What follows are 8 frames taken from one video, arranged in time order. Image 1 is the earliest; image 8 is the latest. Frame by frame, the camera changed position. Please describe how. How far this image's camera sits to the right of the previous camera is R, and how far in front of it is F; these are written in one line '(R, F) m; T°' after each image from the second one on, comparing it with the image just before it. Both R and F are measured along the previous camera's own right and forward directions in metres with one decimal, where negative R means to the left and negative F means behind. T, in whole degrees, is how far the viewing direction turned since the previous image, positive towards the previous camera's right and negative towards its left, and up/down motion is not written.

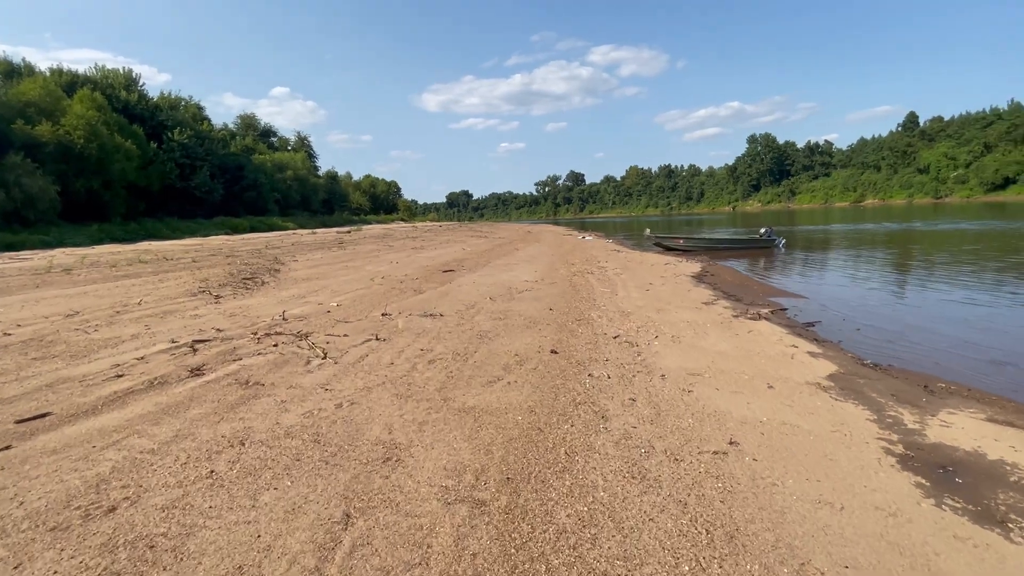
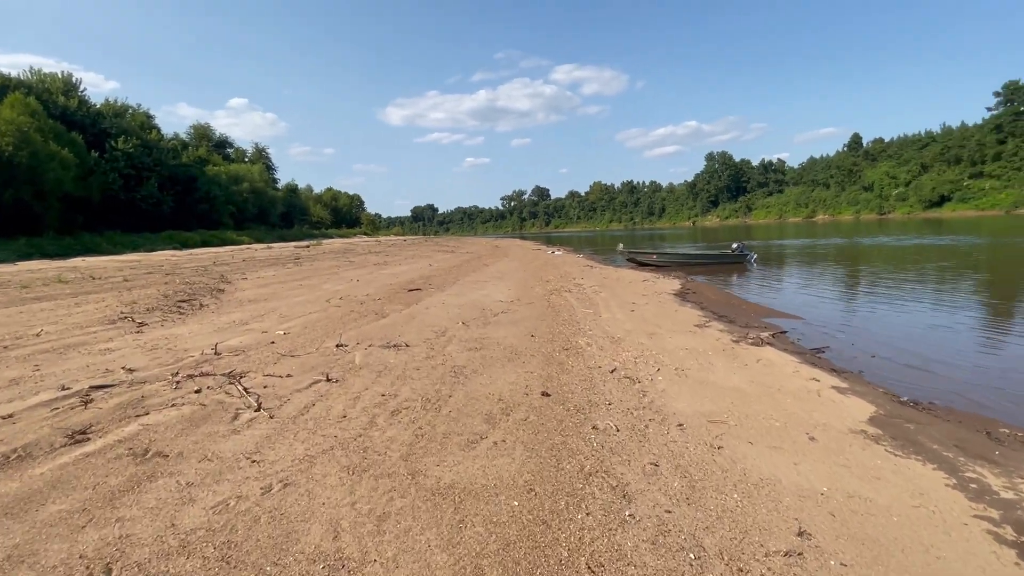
(-0.2, +1.4) m; +4°
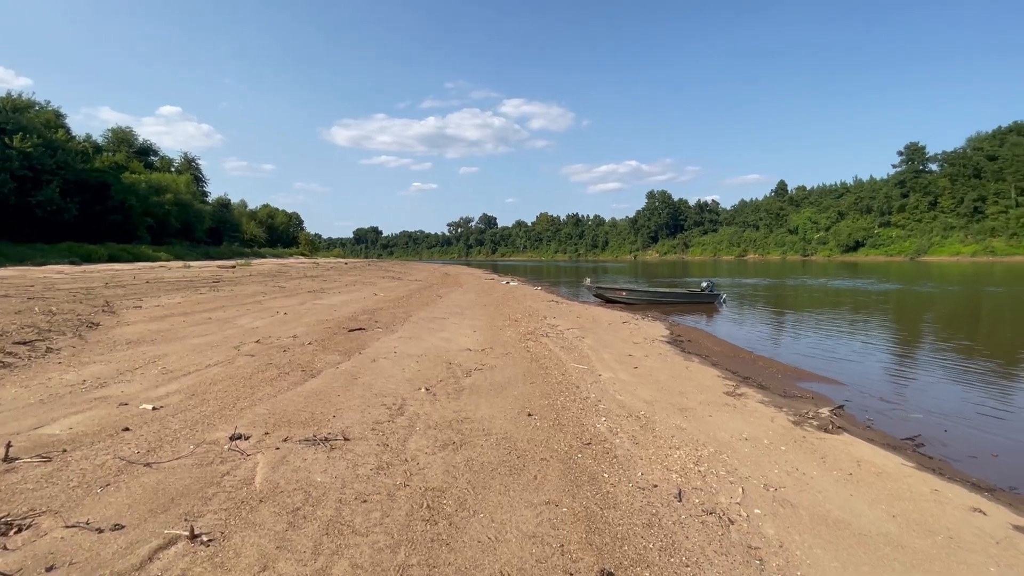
(-0.8, +3.2) m; +7°
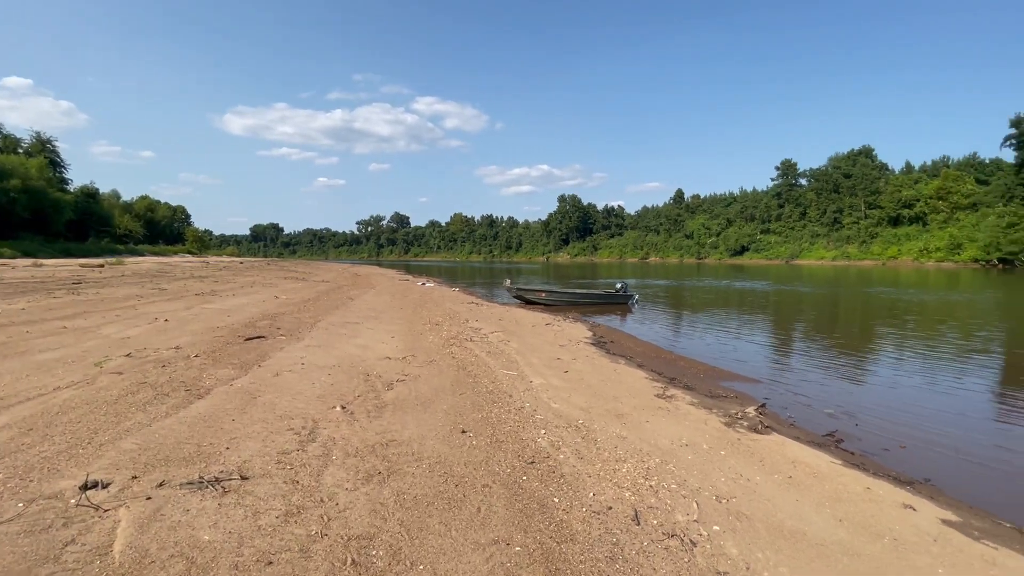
(-0.3, +0.7) m; +10°
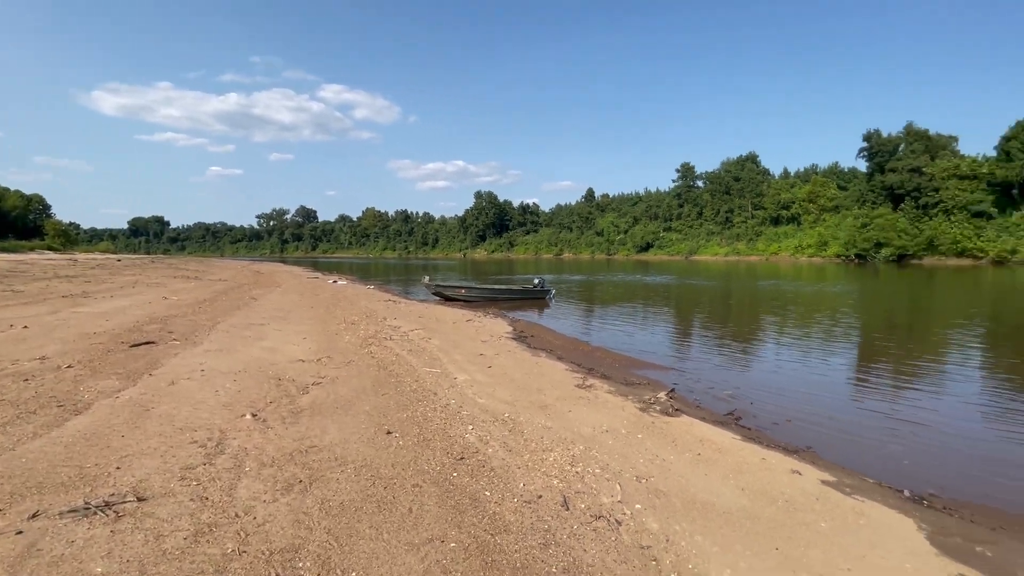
(-0.1, 0.0) m; +10°
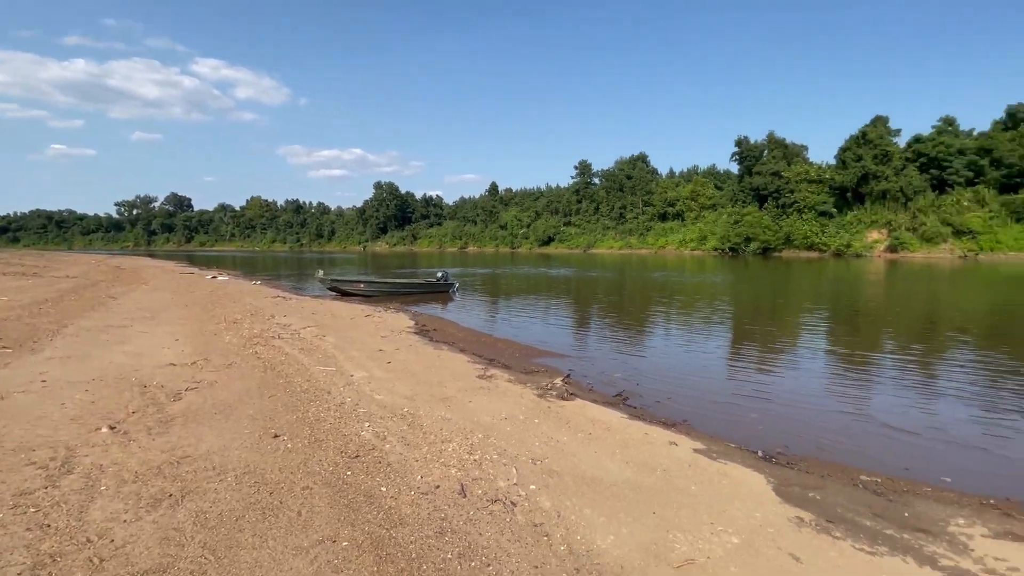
(+0.1, -0.1) m; +11°
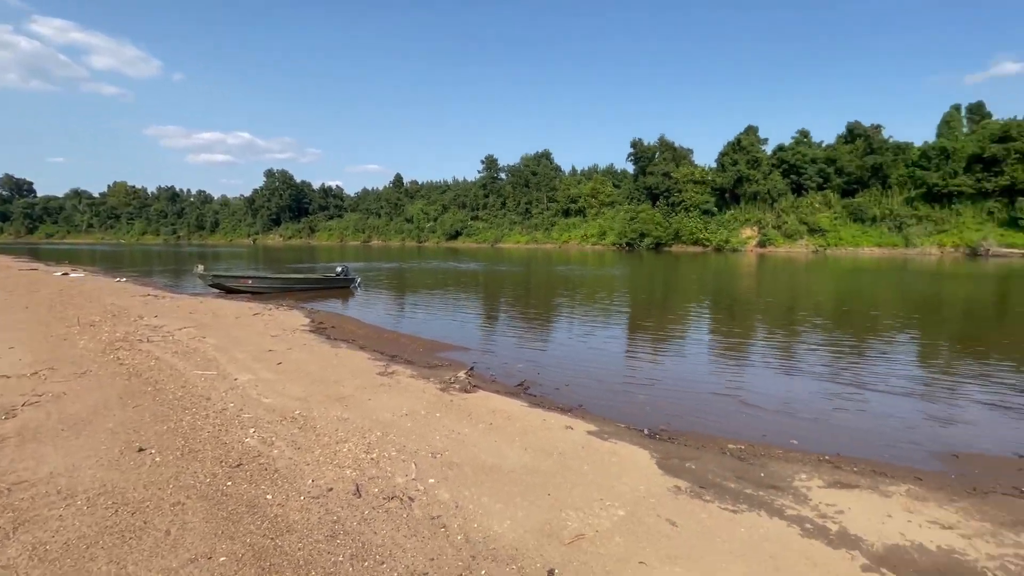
(+0.1, 0.0) m; +11°
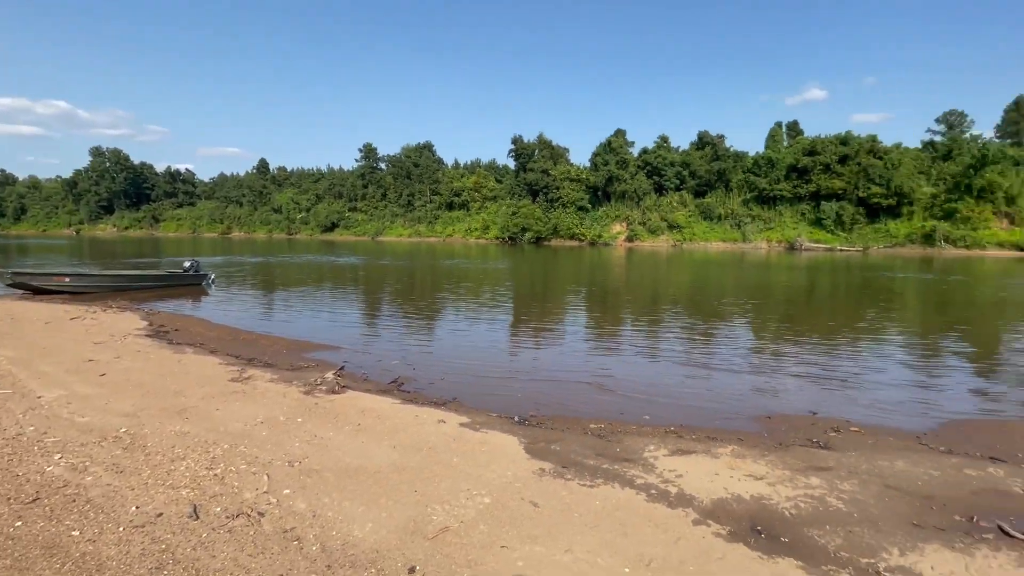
(+0.2, 0.0) m; +14°
